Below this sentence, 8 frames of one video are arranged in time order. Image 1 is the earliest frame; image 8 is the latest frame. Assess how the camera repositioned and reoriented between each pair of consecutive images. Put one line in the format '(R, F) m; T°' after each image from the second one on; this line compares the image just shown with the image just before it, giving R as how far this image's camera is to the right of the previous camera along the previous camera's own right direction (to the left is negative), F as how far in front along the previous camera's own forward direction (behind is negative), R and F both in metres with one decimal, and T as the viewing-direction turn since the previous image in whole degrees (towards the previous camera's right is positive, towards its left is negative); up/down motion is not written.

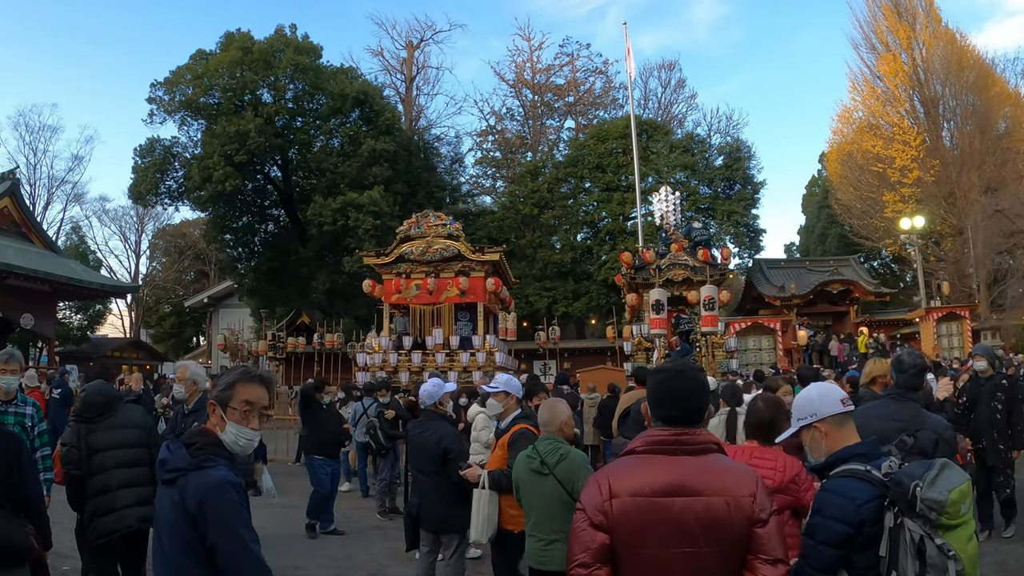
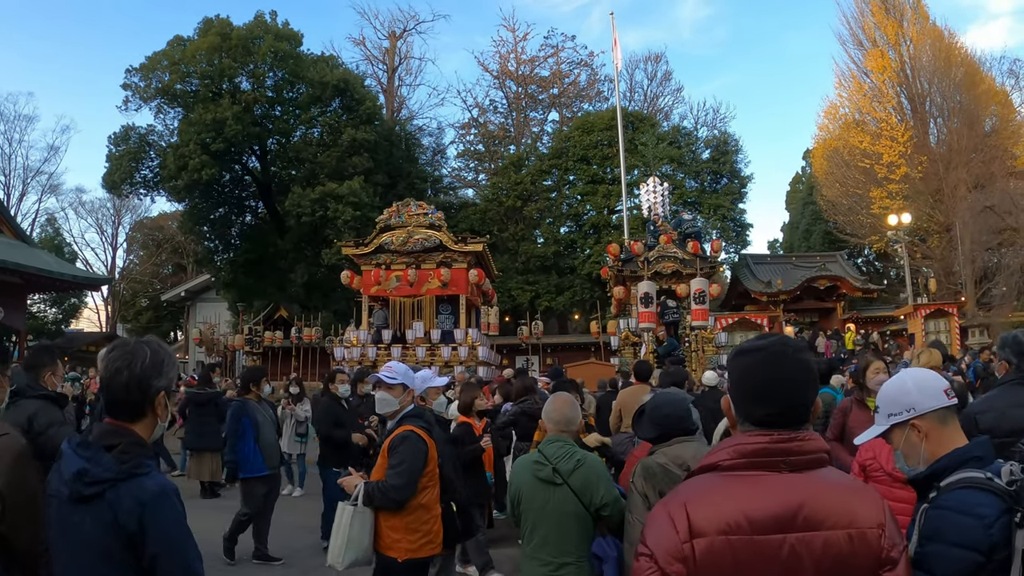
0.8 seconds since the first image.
(0.0, +0.6) m; +1°
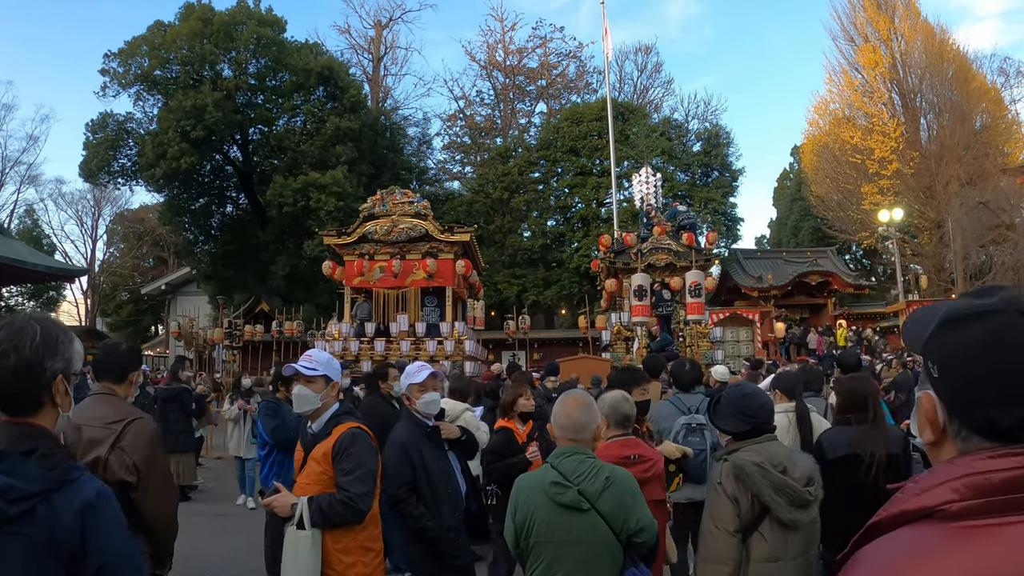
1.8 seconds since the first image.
(-0.1, +0.6) m; +1°
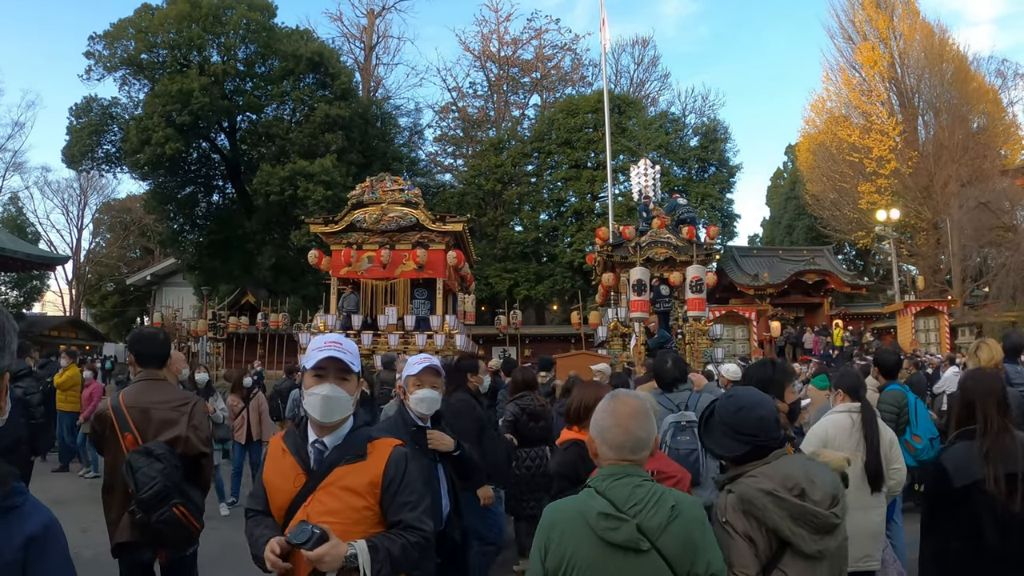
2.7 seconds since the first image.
(-0.1, +0.6) m; +1°
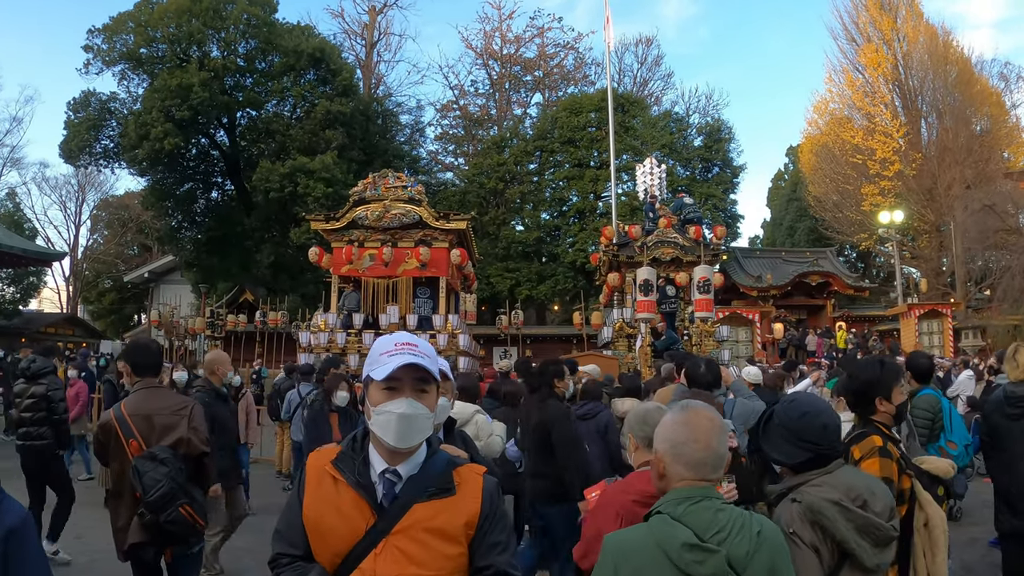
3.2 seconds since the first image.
(-0.1, +0.2) m; 0°
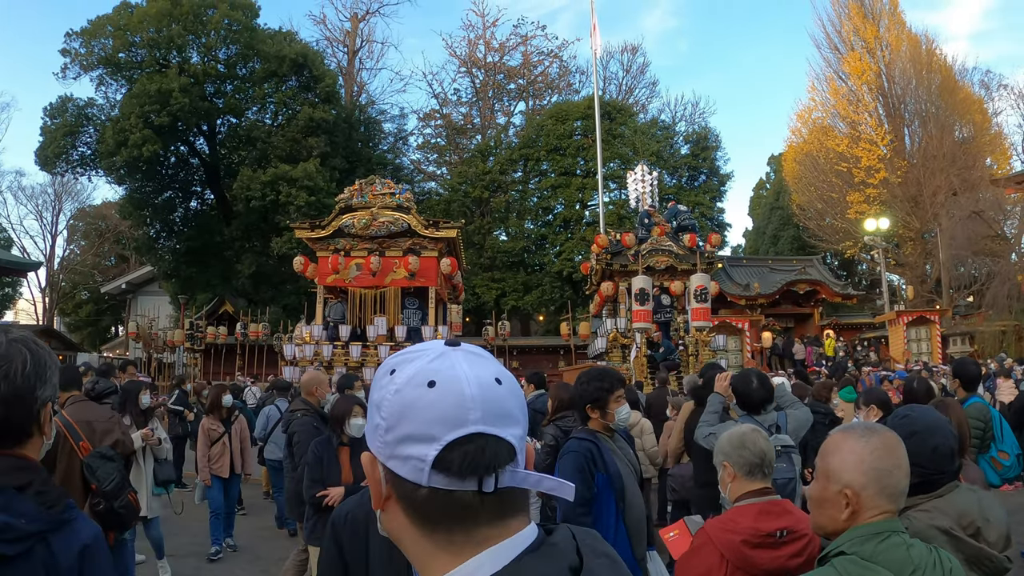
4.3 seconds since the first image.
(-0.2, +0.4) m; +1°
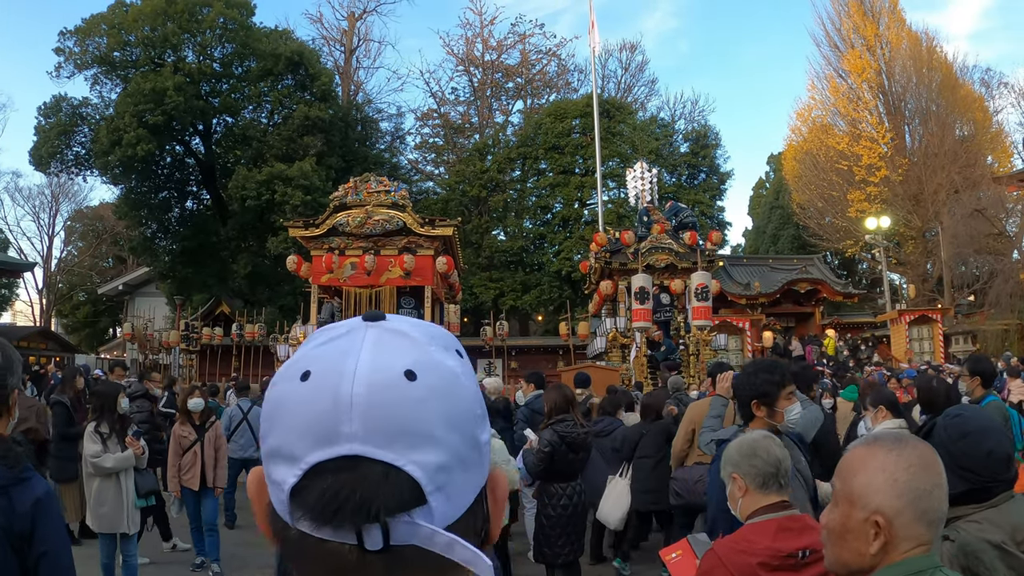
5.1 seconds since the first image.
(0.0, +0.3) m; 0°
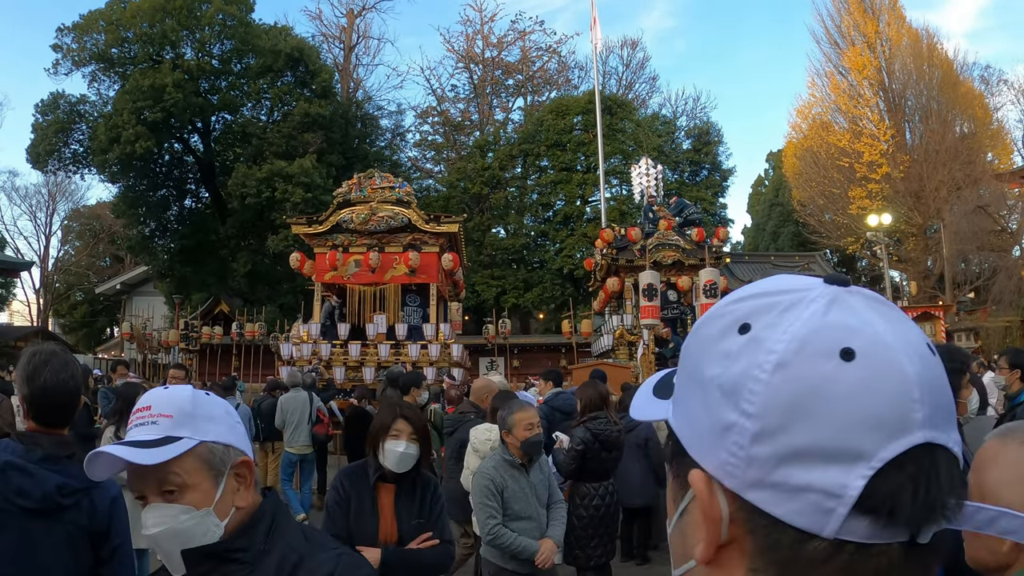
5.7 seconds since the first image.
(-0.2, +0.1) m; 0°
